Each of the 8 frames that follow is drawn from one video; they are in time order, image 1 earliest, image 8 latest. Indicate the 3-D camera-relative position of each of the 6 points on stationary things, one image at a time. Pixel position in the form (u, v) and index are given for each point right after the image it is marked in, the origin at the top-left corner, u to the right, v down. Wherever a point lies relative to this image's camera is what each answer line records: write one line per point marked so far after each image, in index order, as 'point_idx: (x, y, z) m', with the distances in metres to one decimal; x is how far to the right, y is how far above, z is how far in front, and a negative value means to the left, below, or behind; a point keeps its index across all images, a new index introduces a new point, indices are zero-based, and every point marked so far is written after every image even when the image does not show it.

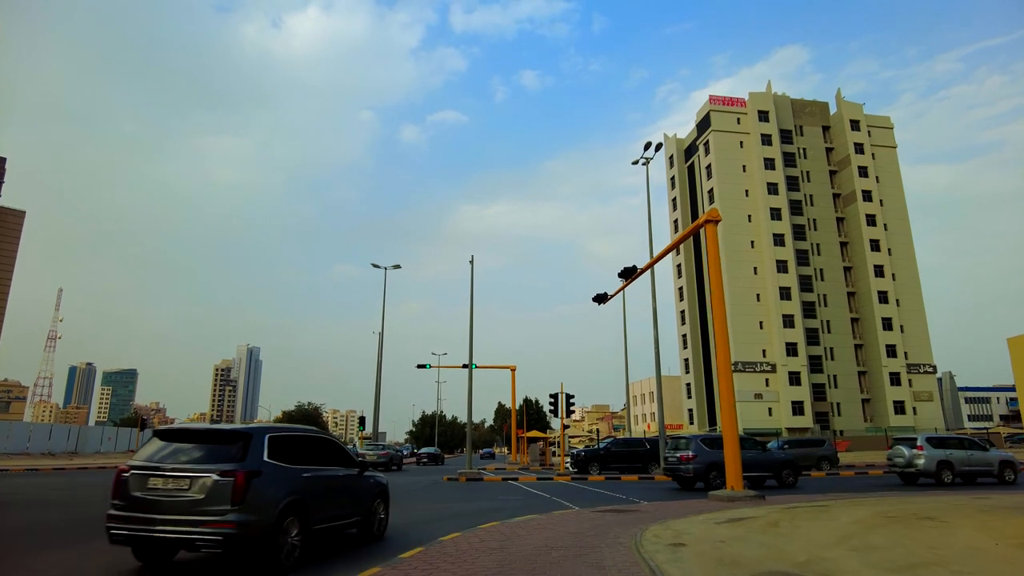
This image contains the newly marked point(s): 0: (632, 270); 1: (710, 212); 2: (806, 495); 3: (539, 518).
0: (+3.2, +0.6, +17.5) m
1: (+4.0, +1.6, +13.2) m
2: (+5.5, -3.9, +11.9) m
3: (+0.5, -4.0, +11.2) m
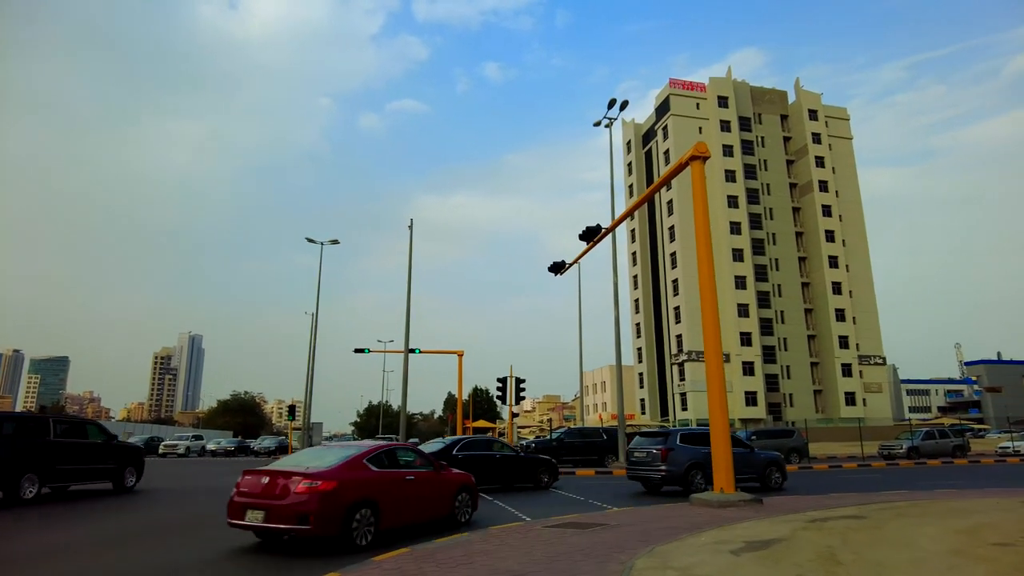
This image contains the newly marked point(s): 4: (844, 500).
0: (+1.9, +1.4, +15.0) m
1: (+3.0, +2.3, +10.7) m
2: (+4.5, -3.2, +9.7) m
3: (-0.4, -3.3, +8.6) m
4: (+5.0, -3.2, +9.7) m
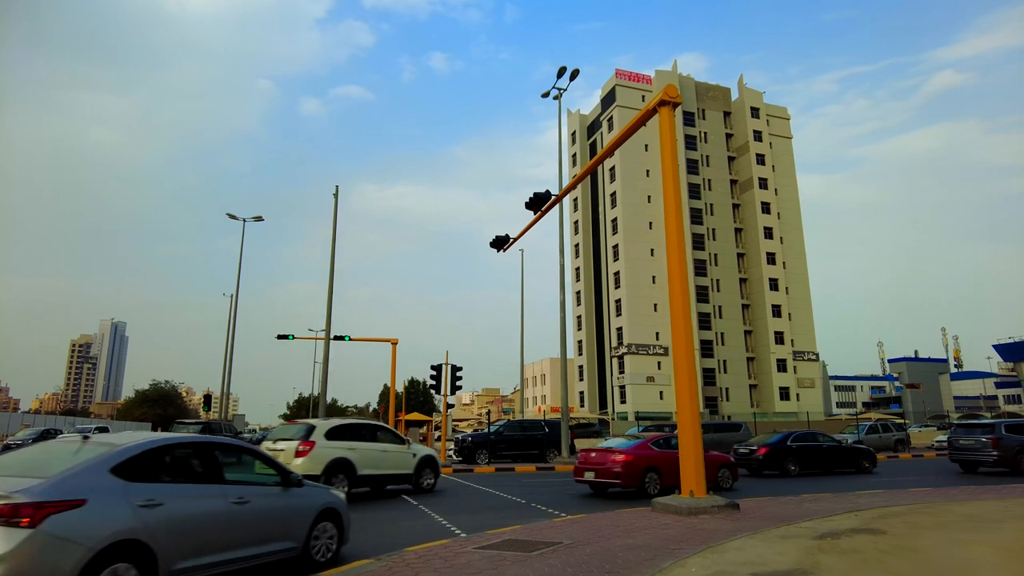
0: (+0.6, +1.9, +13.4) m
1: (+2.1, +2.8, +9.3) m
2: (+3.6, -2.8, +8.4) m
3: (-1.2, -2.8, +6.9) m
4: (+4.1, -2.8, +8.5) m
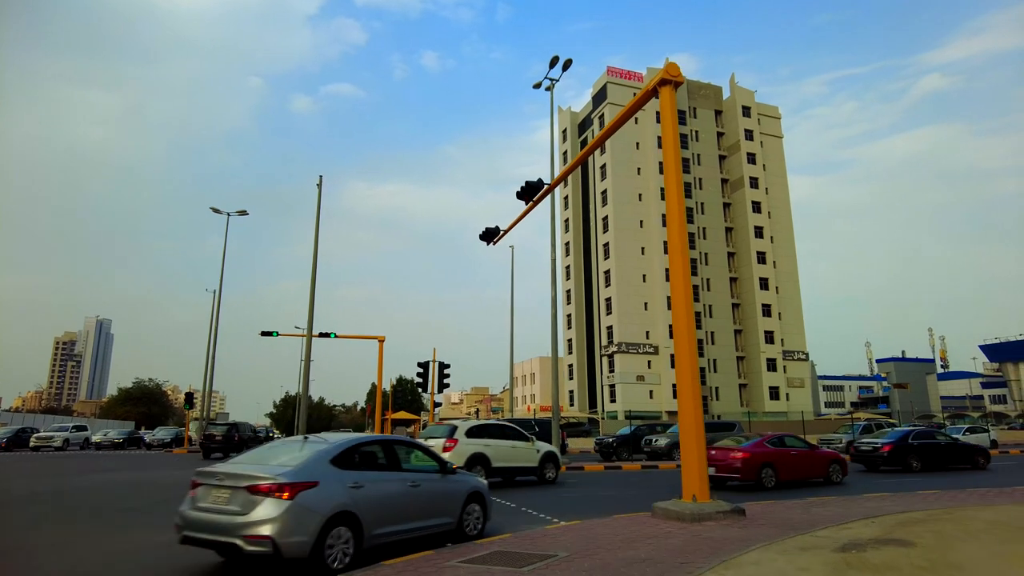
0: (+0.4, +2.0, +12.8) m
1: (+2.0, +2.9, +8.8) m
2: (+3.5, -2.7, +7.9) m
3: (-1.3, -2.7, +6.3) m
4: (+4.0, -2.7, +8.0) m
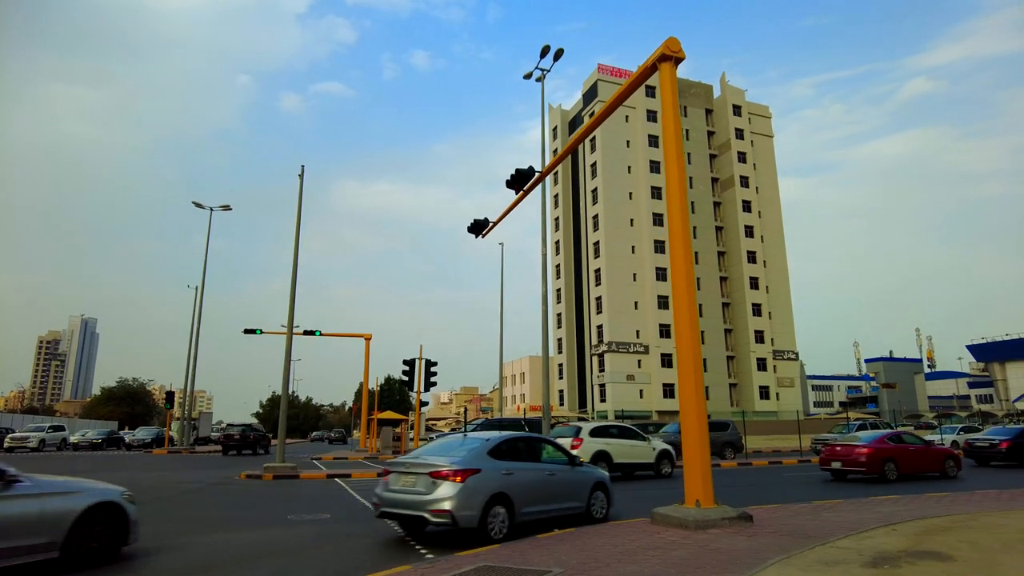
0: (+0.2, +2.1, +12.3) m
1: (+1.9, +3.0, +8.2) m
2: (+3.3, -2.6, +7.4) m
3: (-1.4, -2.6, +5.7) m
4: (+3.8, -2.6, +7.5) m
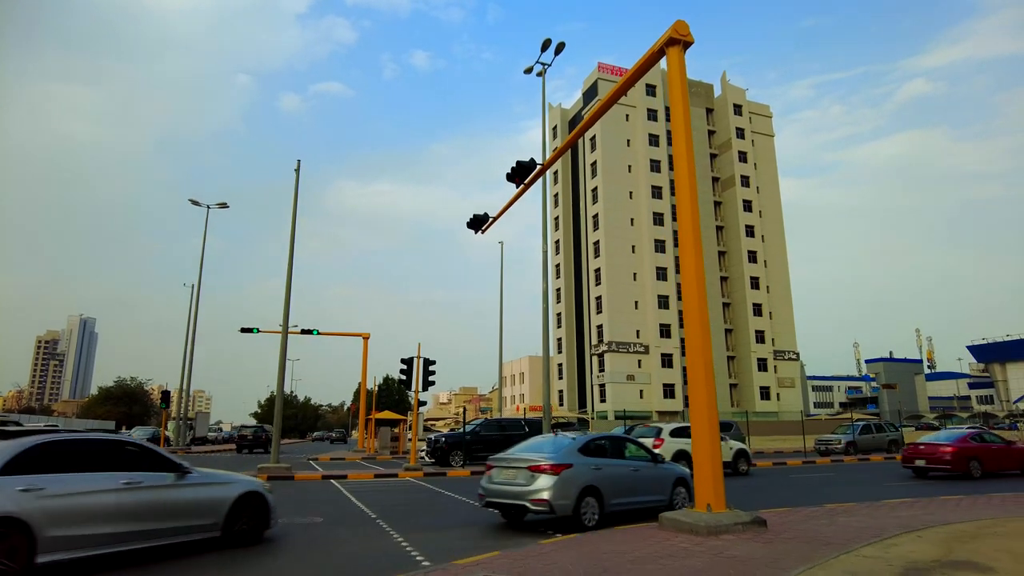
0: (+0.2, +2.2, +12.0) m
1: (+1.9, +3.0, +7.9) m
2: (+3.3, -2.5, +7.1) m
3: (-1.4, -2.5, +5.4) m
4: (+3.9, -2.5, +7.2) m
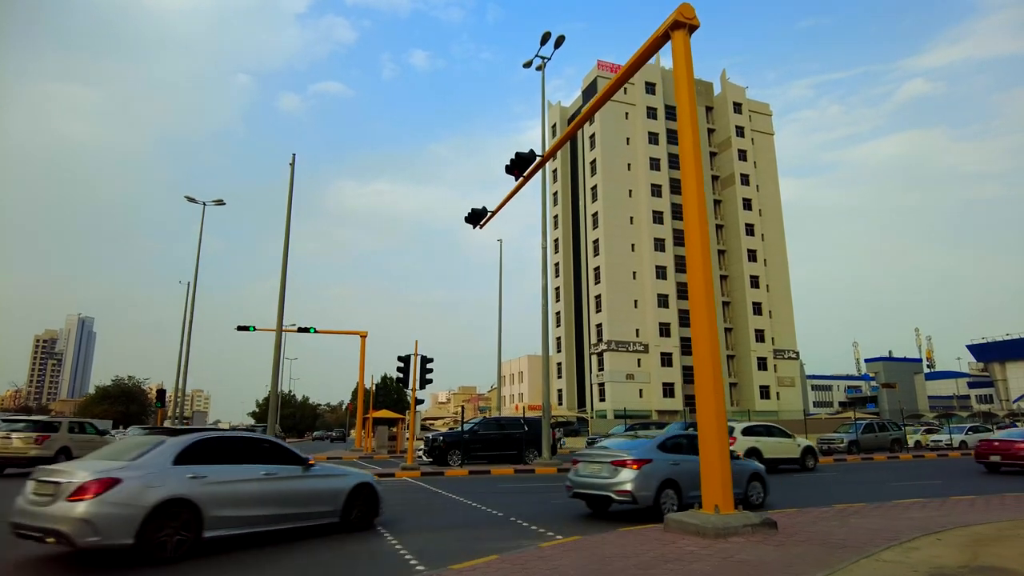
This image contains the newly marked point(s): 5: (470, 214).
0: (+0.2, +2.3, +11.7) m
1: (+1.9, +3.1, +7.7) m
2: (+3.3, -2.4, +6.8) m
3: (-1.4, -2.4, +5.1) m
4: (+3.8, -2.5, +6.9) m
5: (-0.9, +1.6, +13.8) m
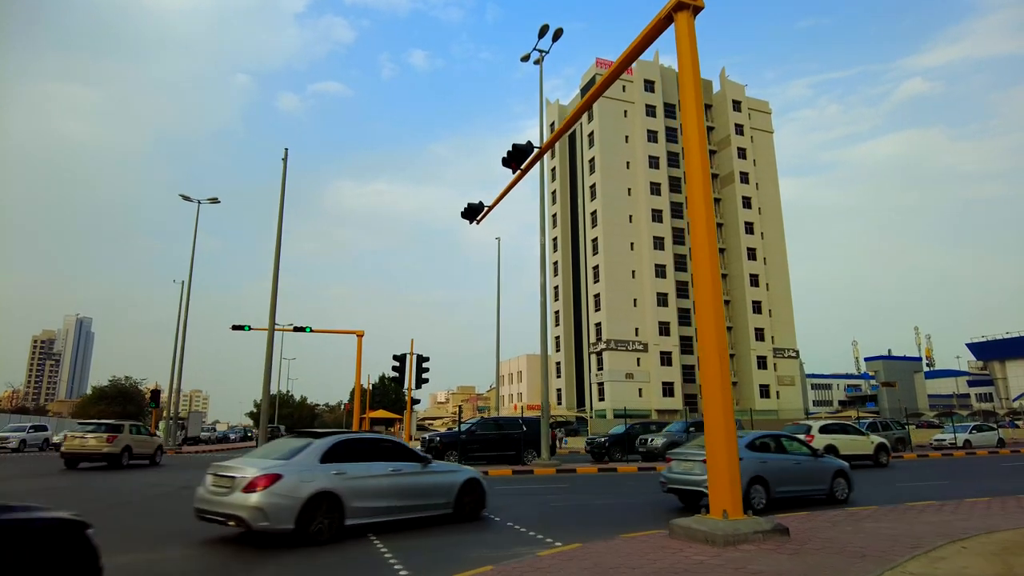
0: (+0.2, +2.3, +11.4) m
1: (+1.9, +3.2, +7.3) m
2: (+3.3, -2.4, +6.5) m
3: (-1.5, -2.3, +4.8) m
4: (+3.8, -2.4, +6.6) m
5: (-1.0, +1.7, +13.5) m
